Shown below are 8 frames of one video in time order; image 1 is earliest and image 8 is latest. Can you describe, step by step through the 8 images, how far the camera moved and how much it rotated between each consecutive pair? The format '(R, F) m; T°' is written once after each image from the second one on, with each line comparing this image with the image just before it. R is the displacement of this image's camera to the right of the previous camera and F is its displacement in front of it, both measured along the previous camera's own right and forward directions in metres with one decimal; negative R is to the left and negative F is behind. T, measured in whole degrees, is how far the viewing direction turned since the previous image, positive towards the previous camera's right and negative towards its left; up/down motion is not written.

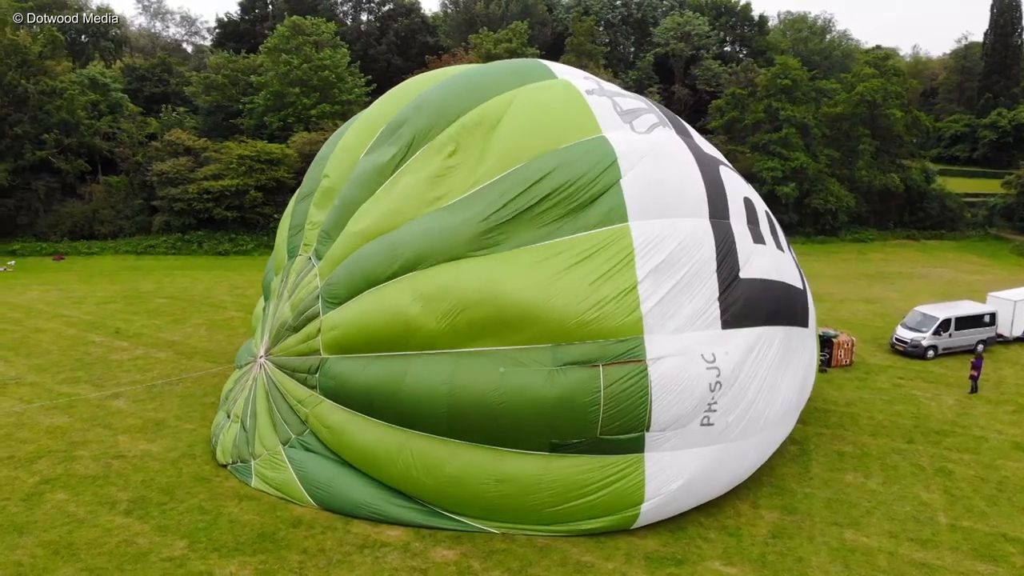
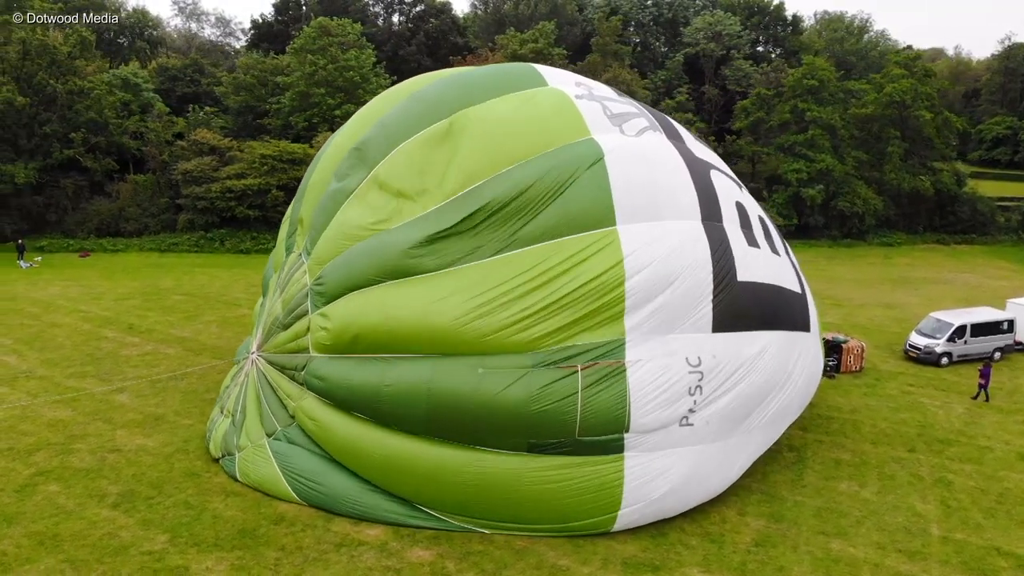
(+0.5, +0.1) m; -2°
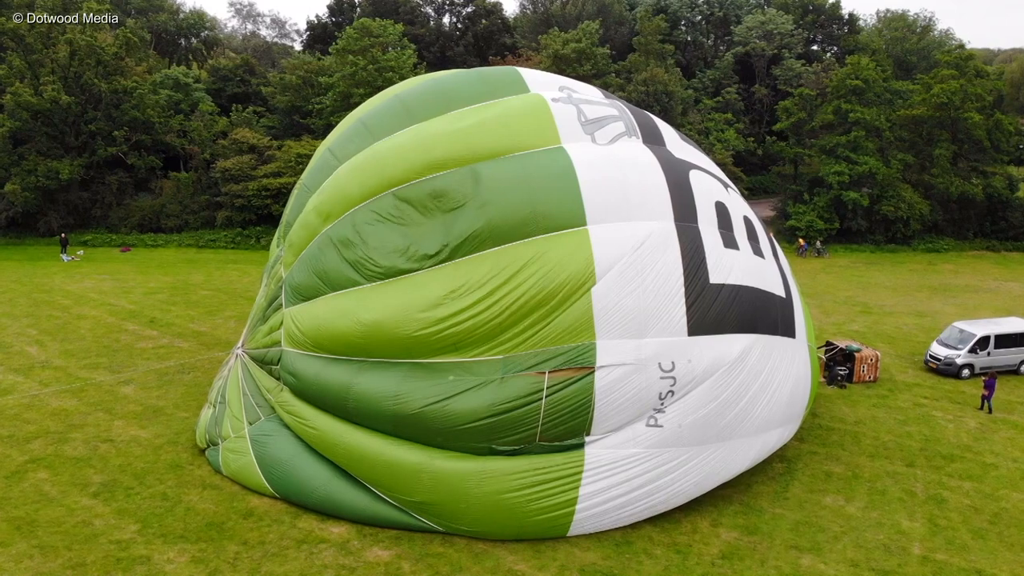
(+0.8, +0.1) m; -3°
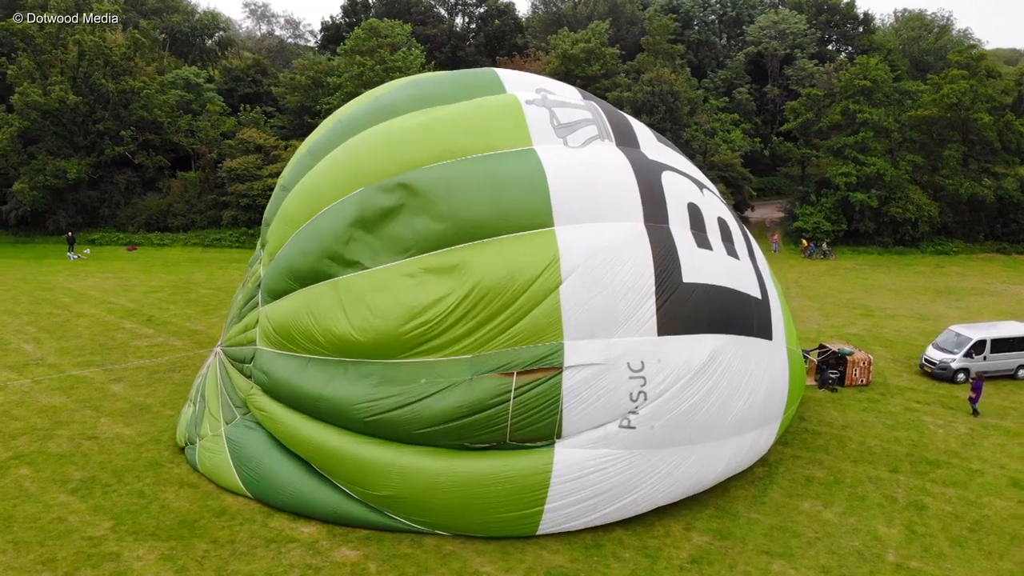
(+0.4, 0.0) m; -1°
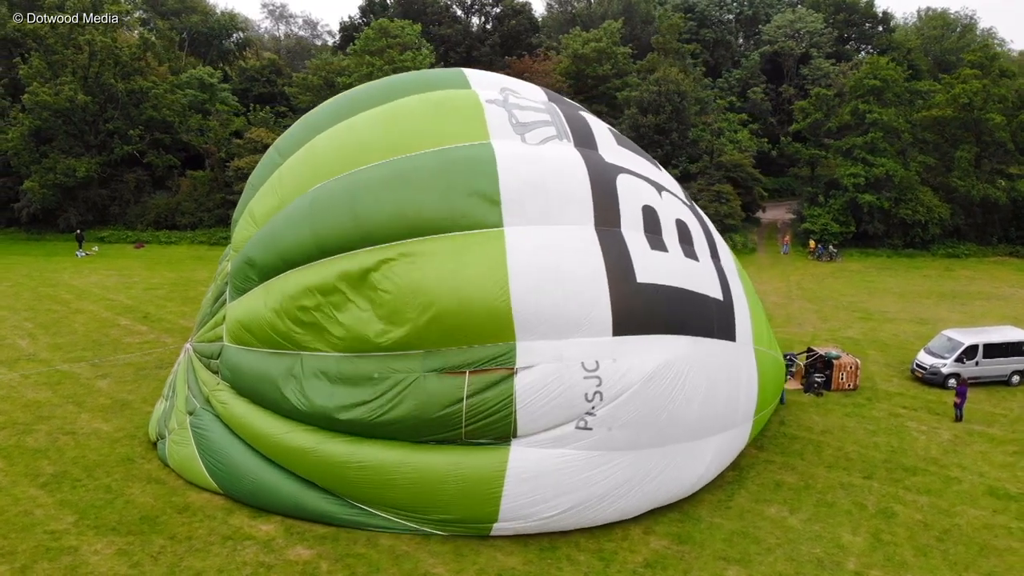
(+0.6, 0.0) m; -1°
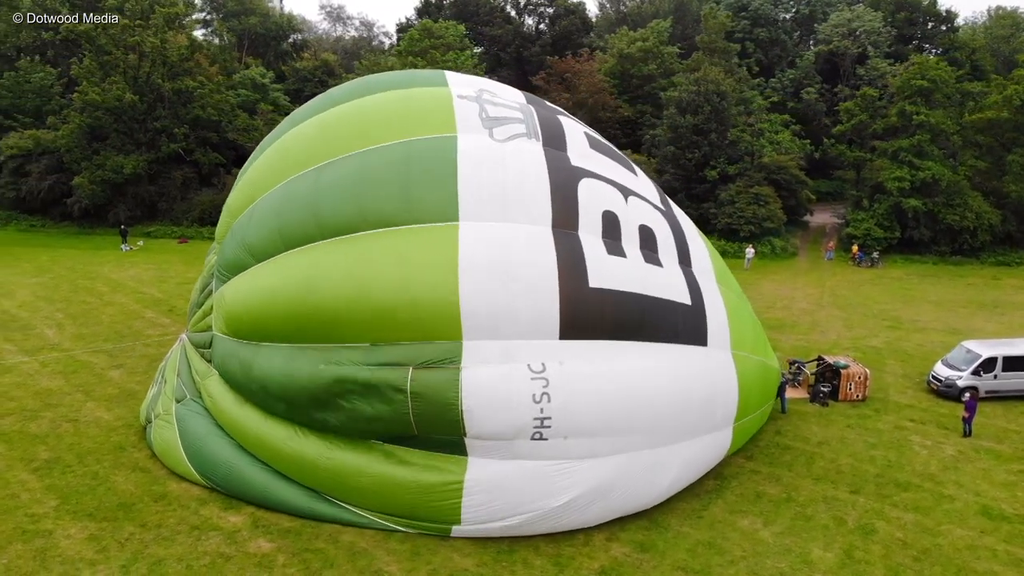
(+0.9, 0.0) m; -3°
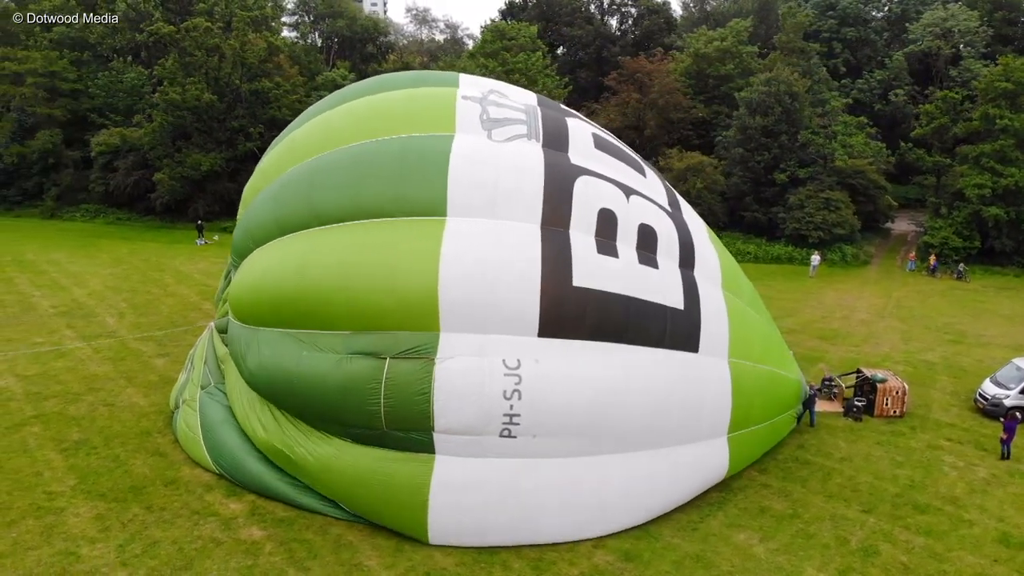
(+0.8, 0.0) m; -5°
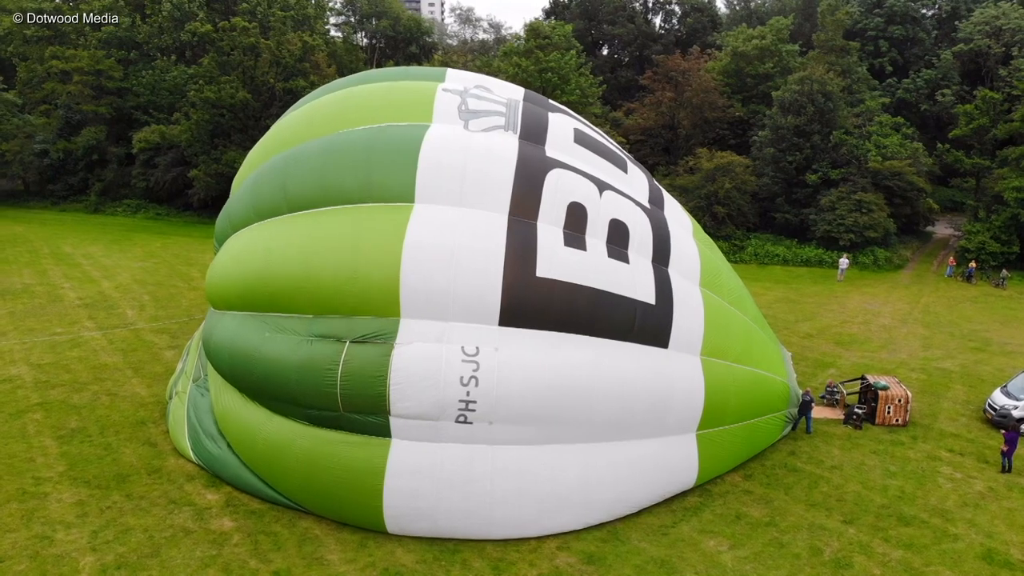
(+0.8, 0.0) m; -3°
